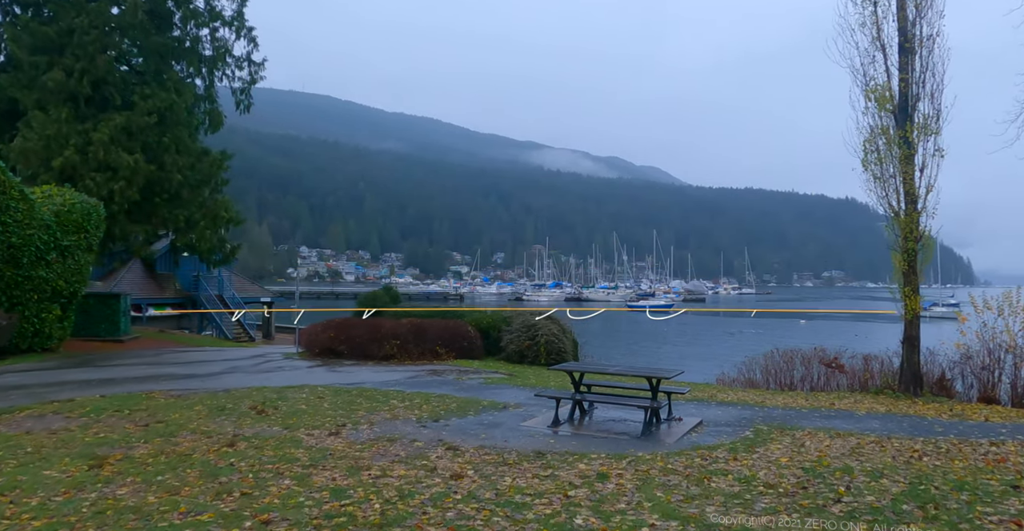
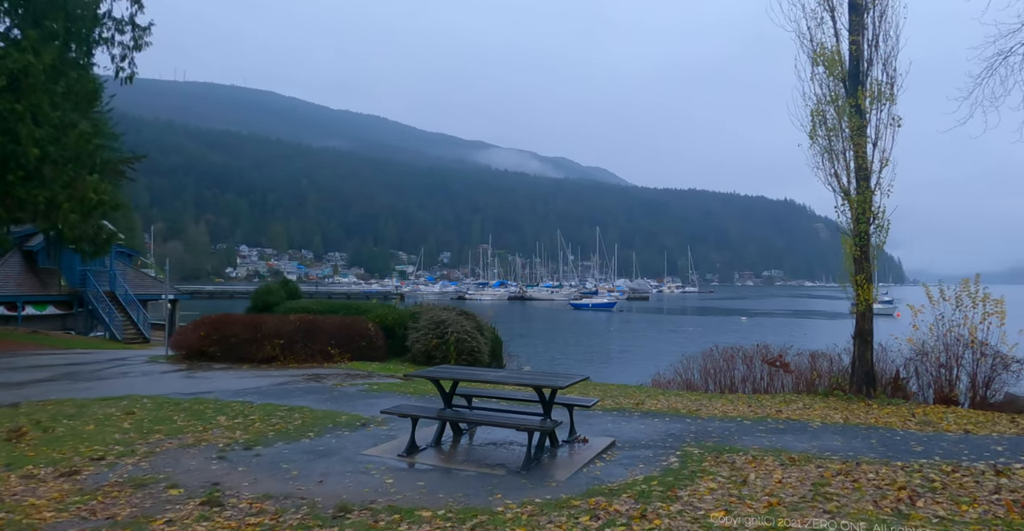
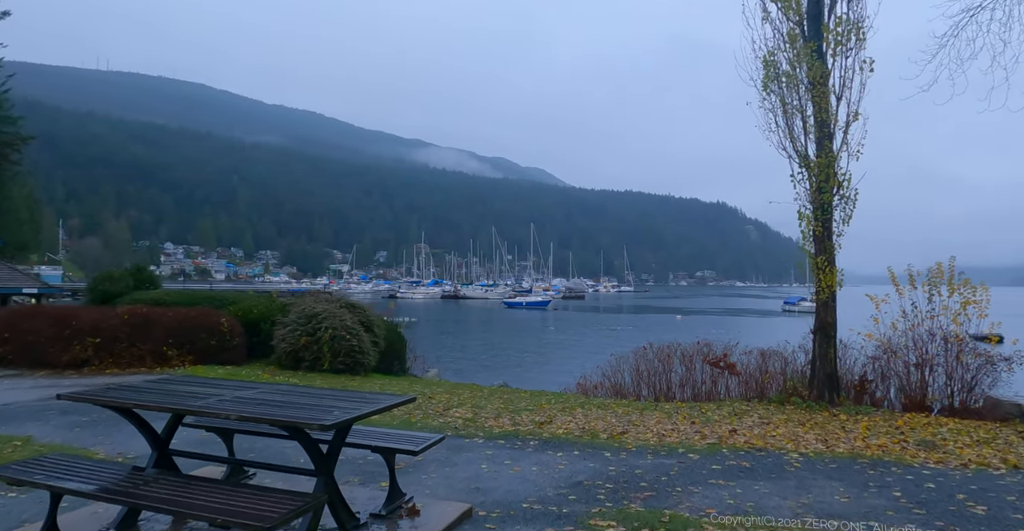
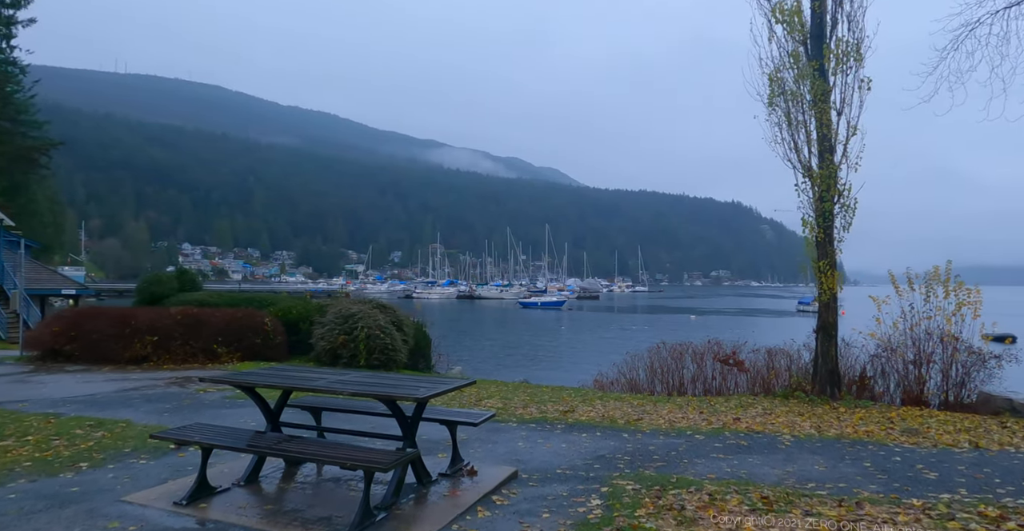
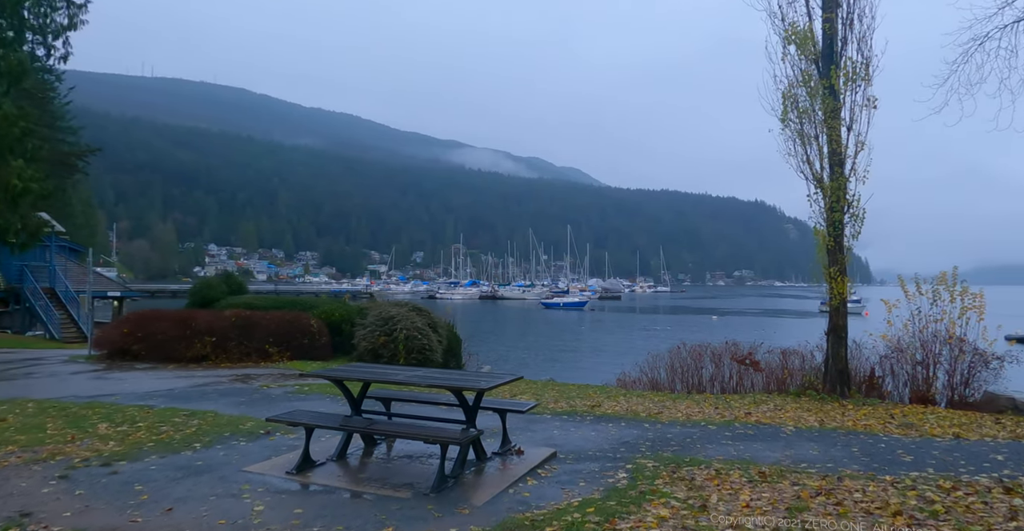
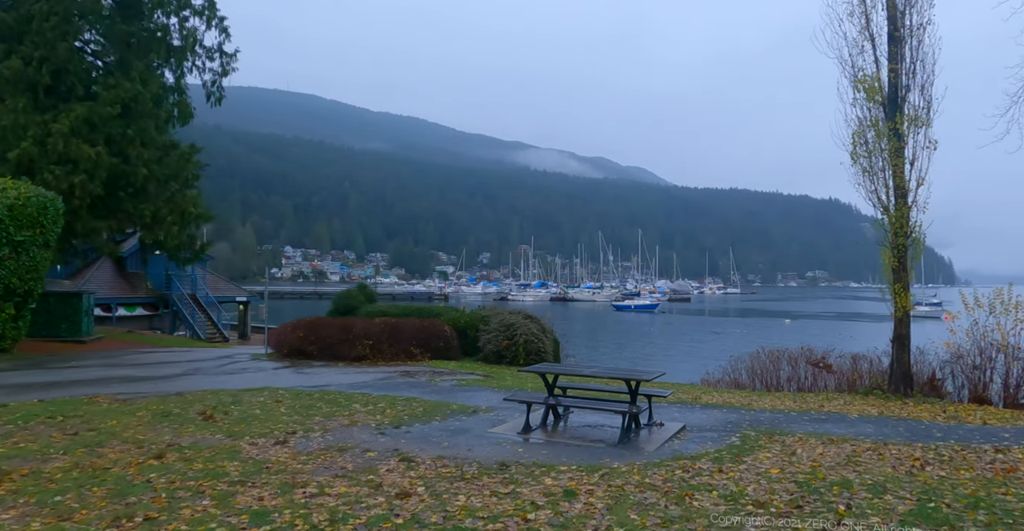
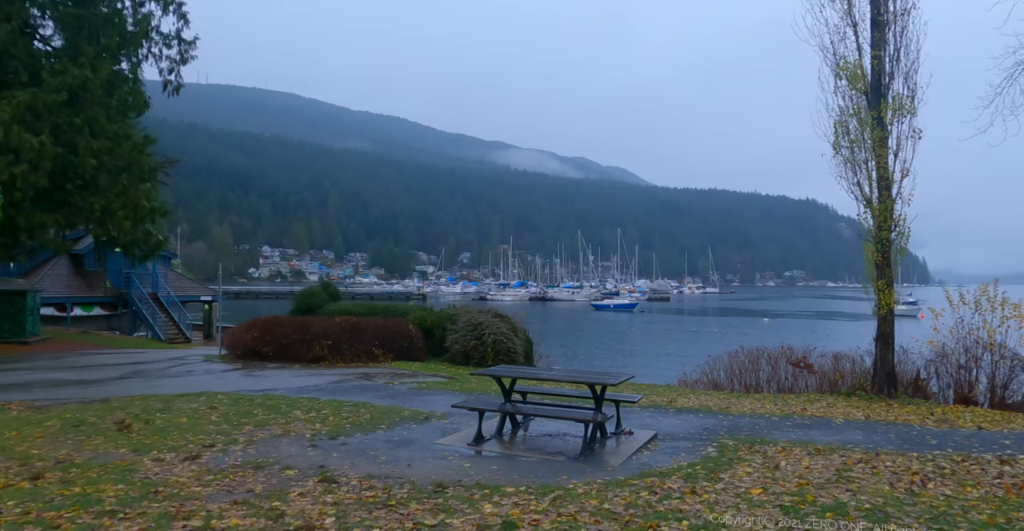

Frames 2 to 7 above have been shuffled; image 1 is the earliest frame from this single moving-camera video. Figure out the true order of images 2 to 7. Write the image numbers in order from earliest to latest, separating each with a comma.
6, 7, 2, 5, 4, 3
